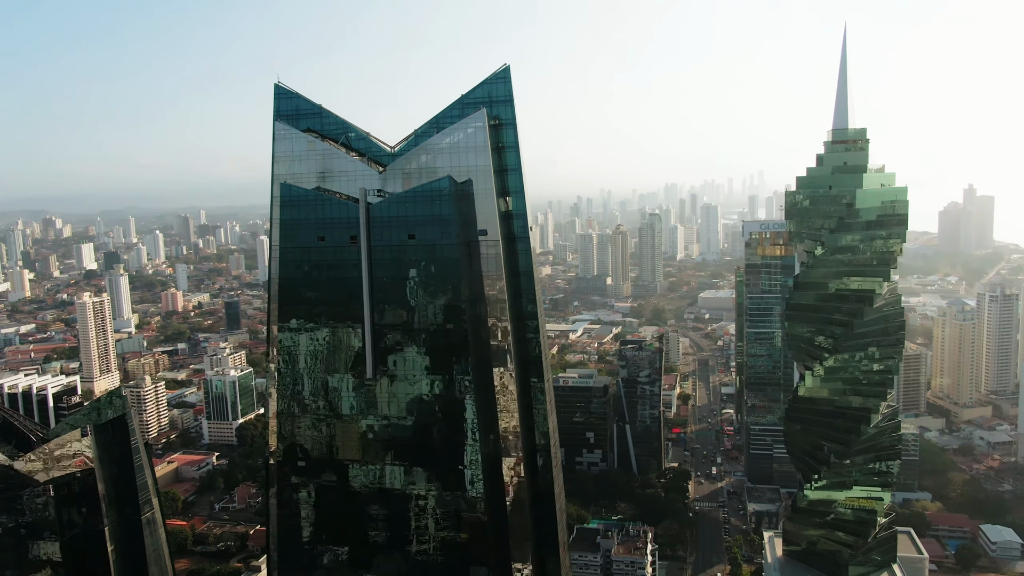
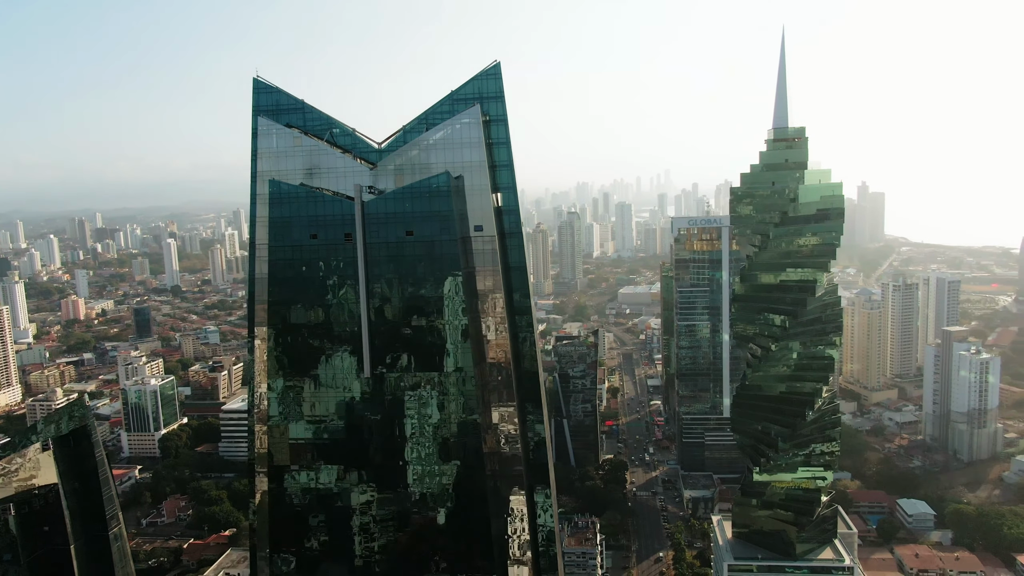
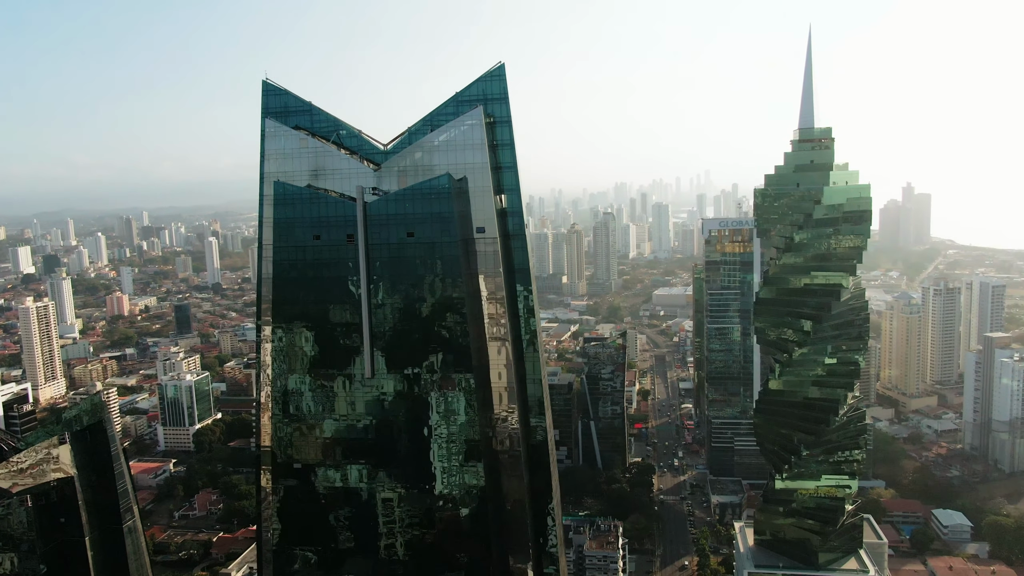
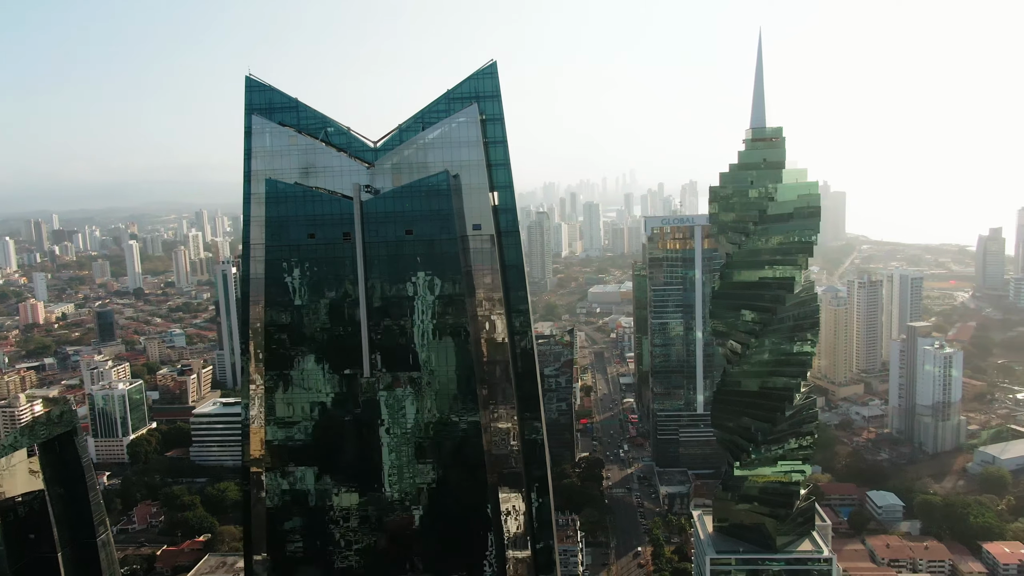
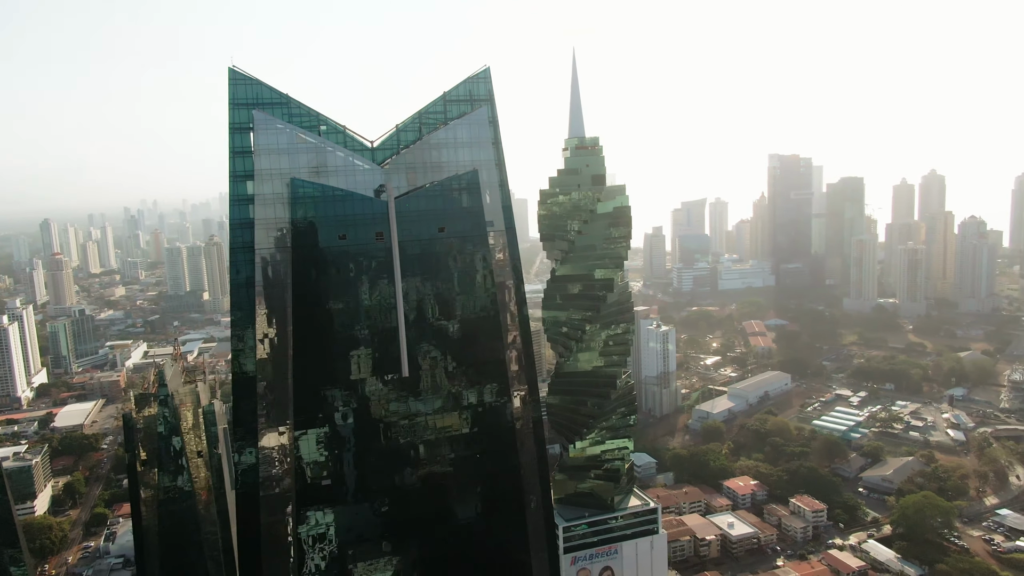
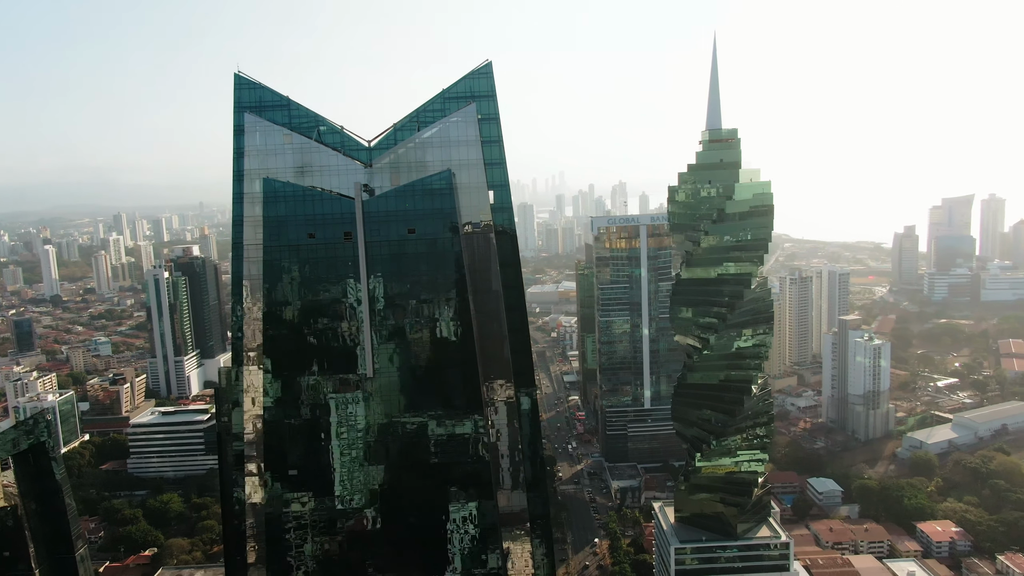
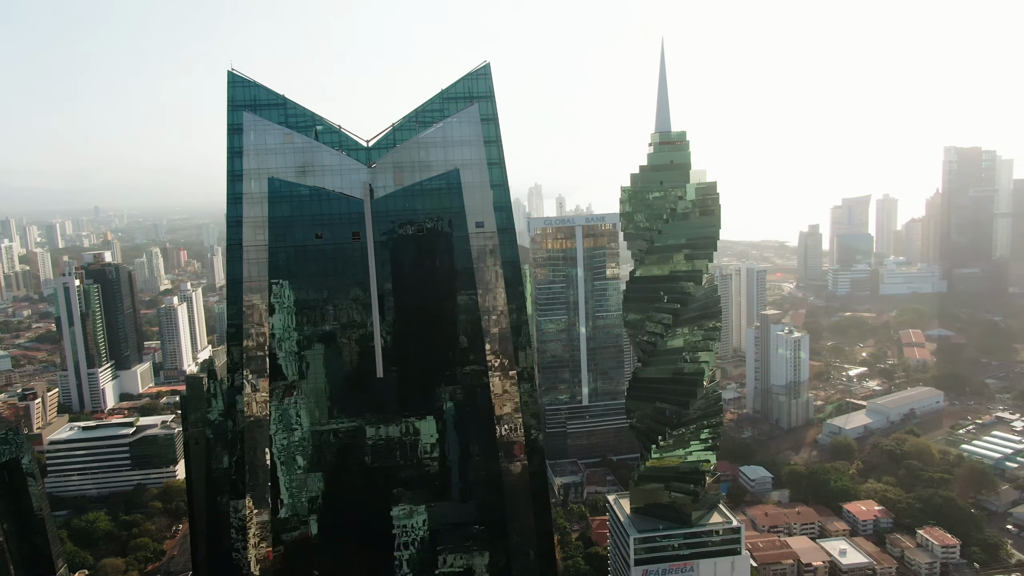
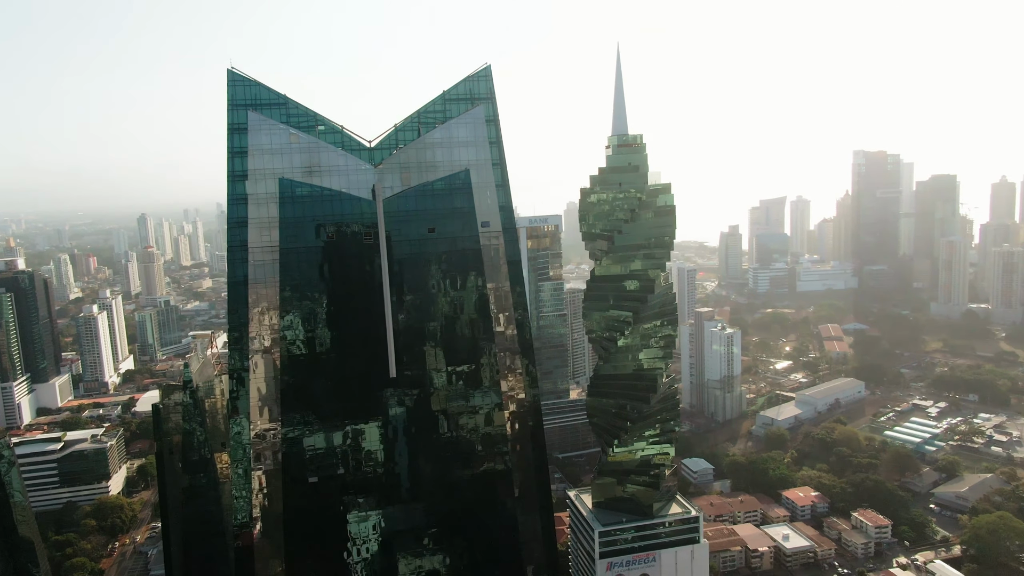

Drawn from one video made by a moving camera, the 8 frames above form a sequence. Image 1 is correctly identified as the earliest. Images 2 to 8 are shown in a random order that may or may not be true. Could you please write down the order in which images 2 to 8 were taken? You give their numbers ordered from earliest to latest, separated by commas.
3, 2, 4, 6, 7, 8, 5
